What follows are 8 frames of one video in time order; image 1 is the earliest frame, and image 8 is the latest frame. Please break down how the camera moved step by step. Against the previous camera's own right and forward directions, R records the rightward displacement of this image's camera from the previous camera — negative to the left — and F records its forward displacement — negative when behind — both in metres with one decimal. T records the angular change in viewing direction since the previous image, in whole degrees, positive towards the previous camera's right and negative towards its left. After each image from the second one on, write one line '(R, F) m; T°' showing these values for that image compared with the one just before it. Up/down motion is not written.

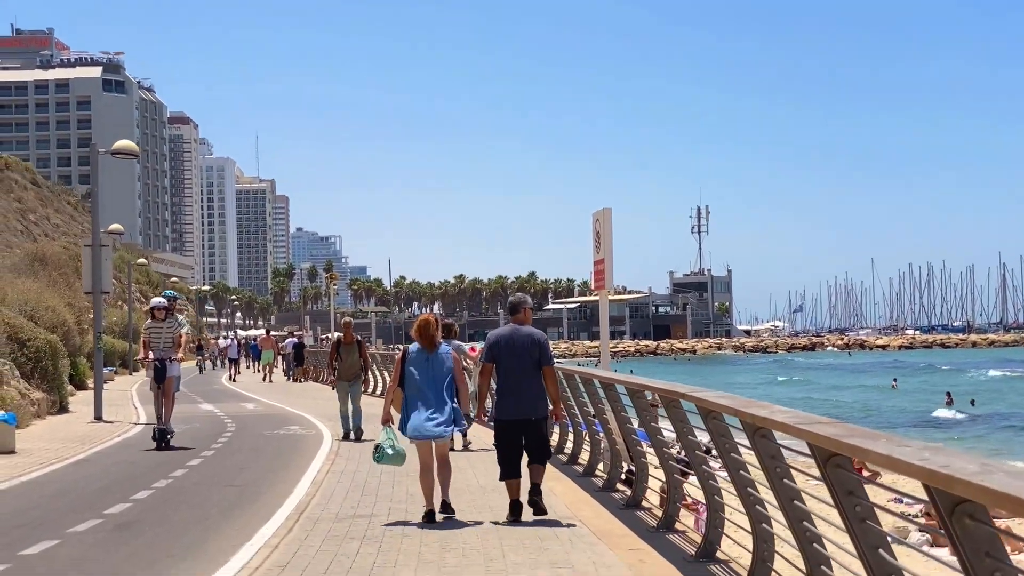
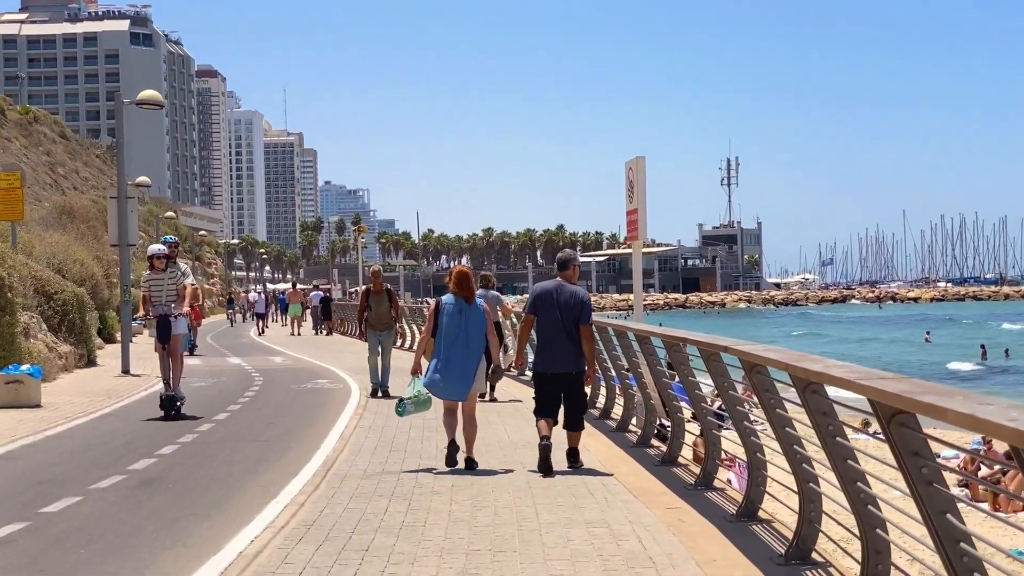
(0.0, +0.4) m; -1°
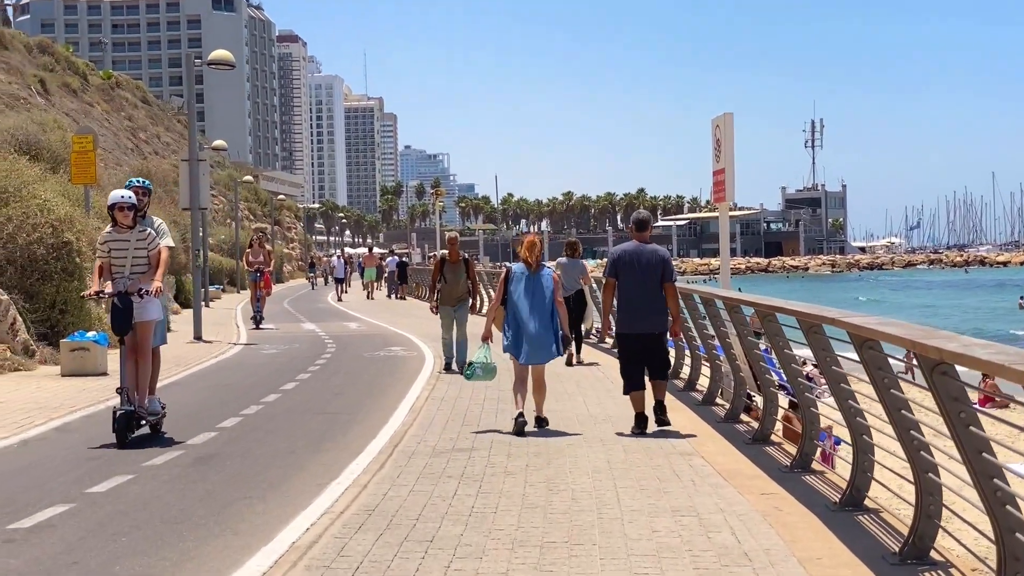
(0.0, +0.8) m; -4°
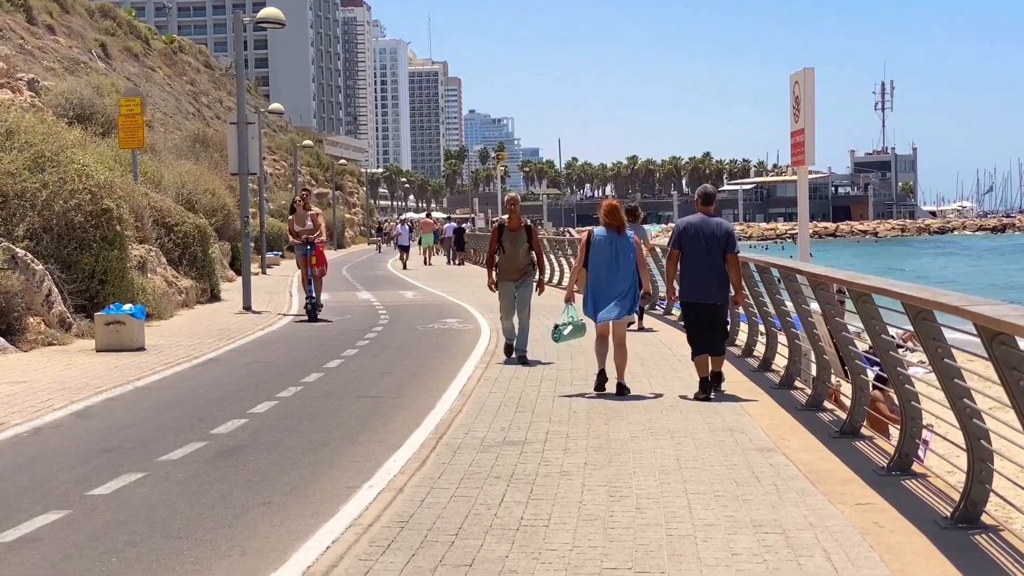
(0.0, +1.1) m; -3°
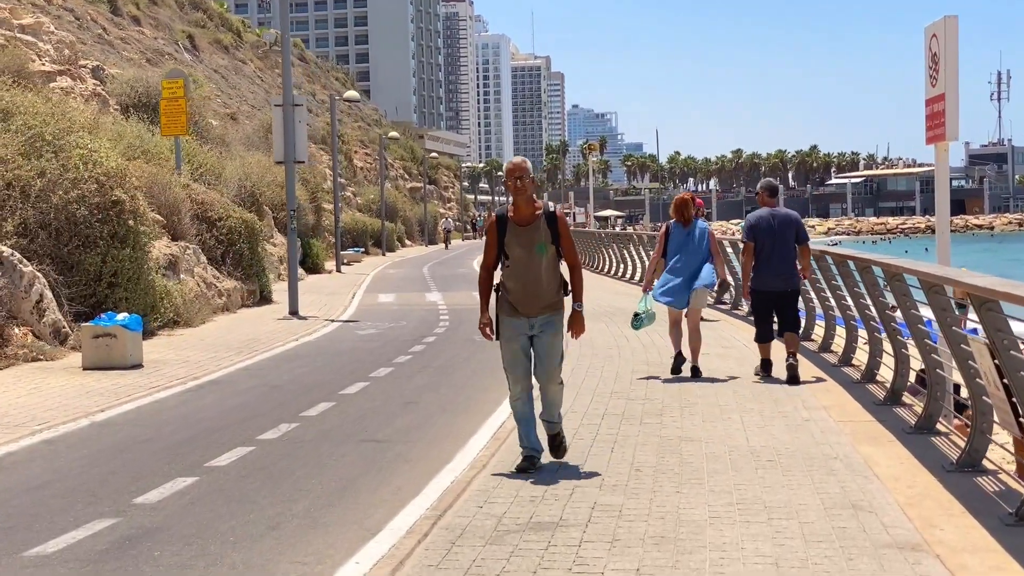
(+0.4, +2.6) m; -5°
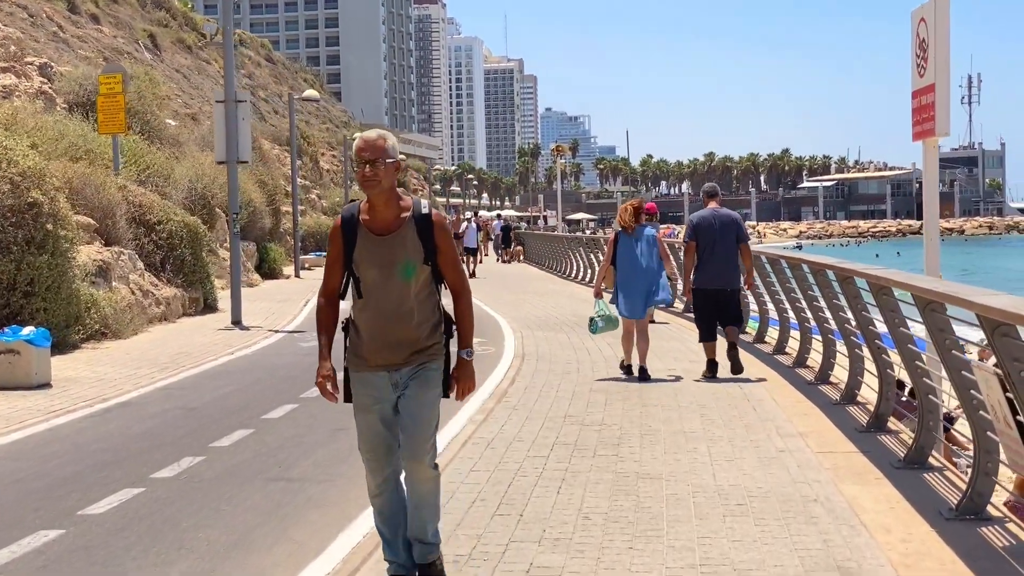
(+0.3, +1.0) m; +1°
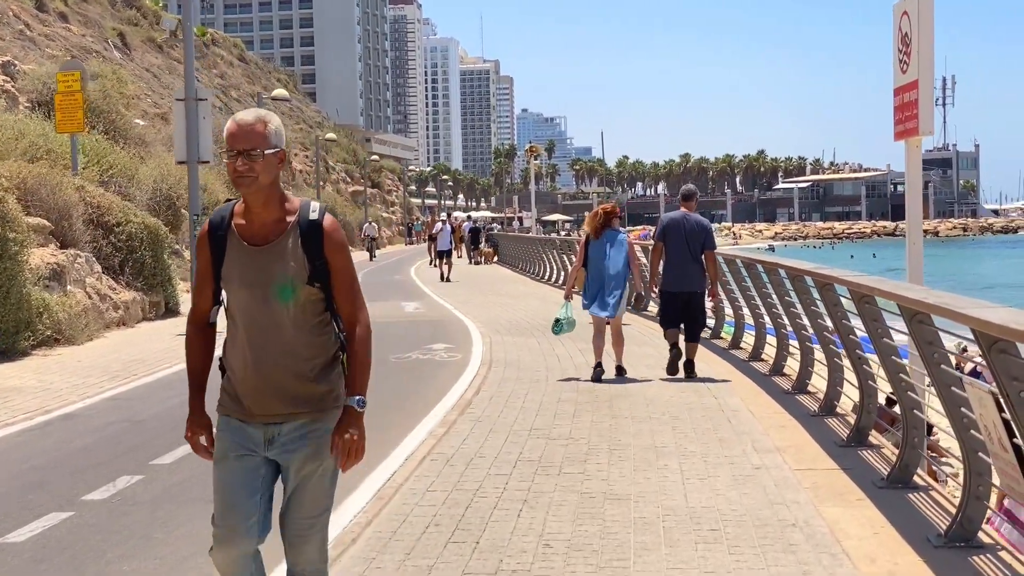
(+0.1, +0.4) m; +1°
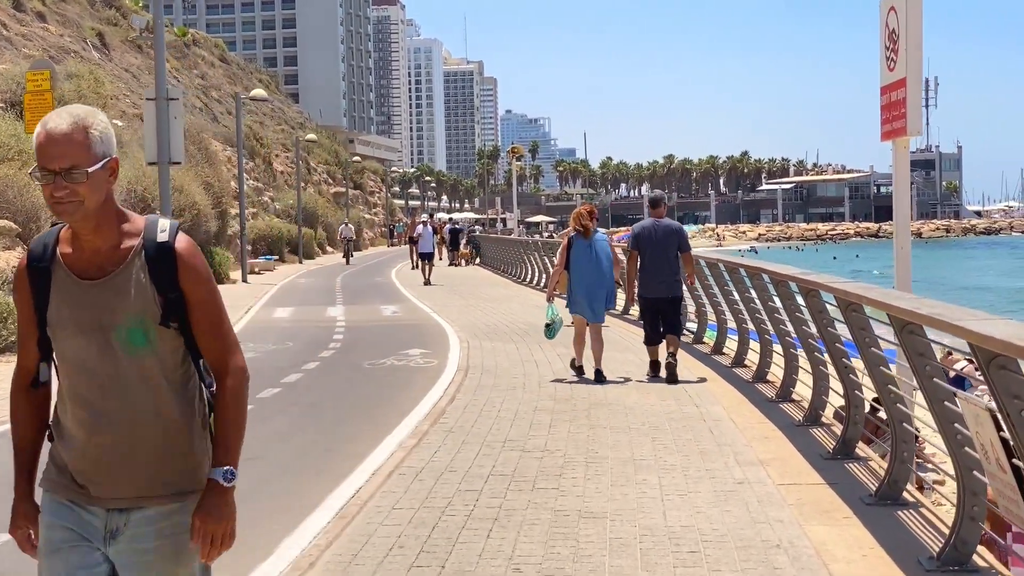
(+0.1, +0.3) m; +1°
